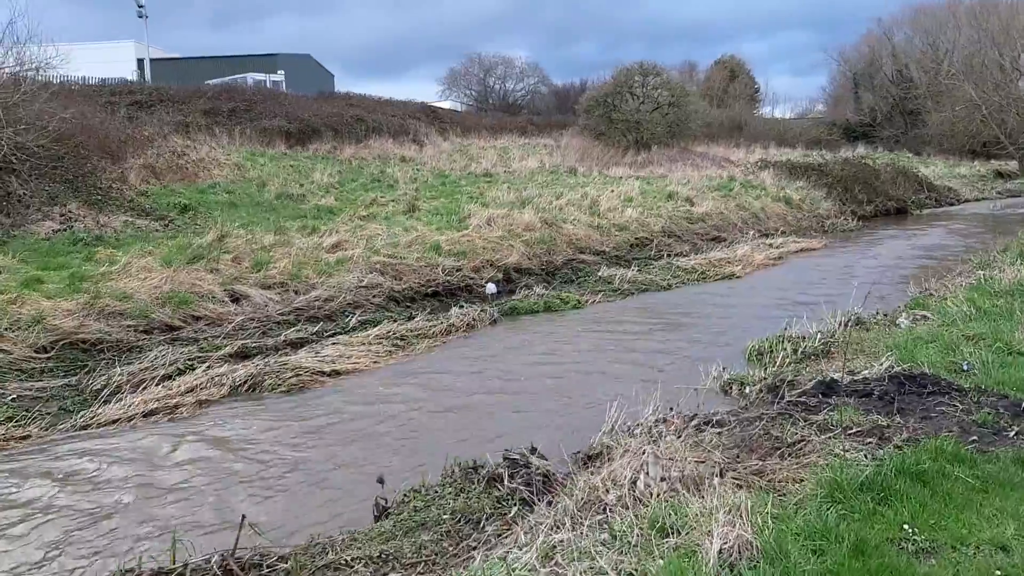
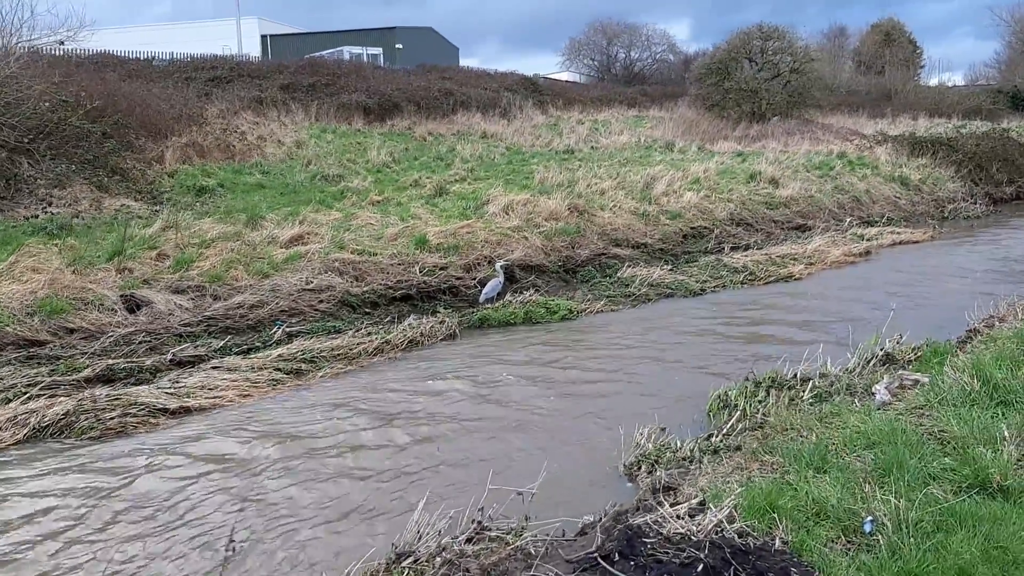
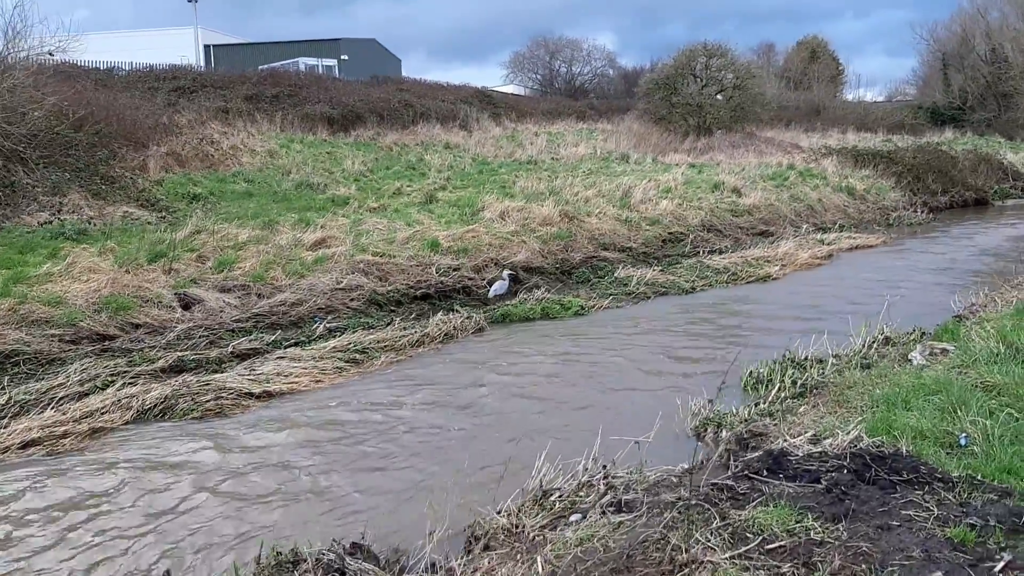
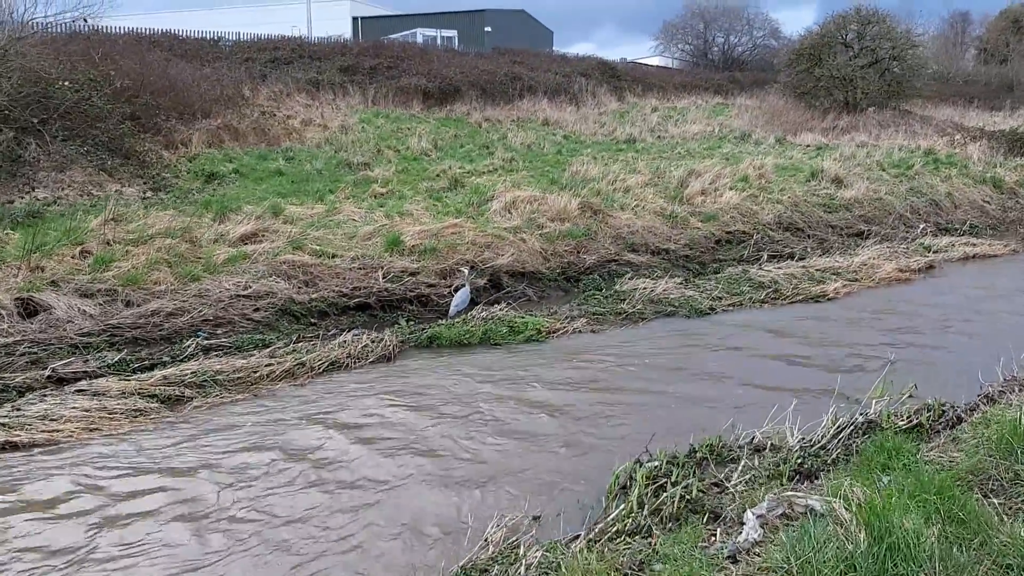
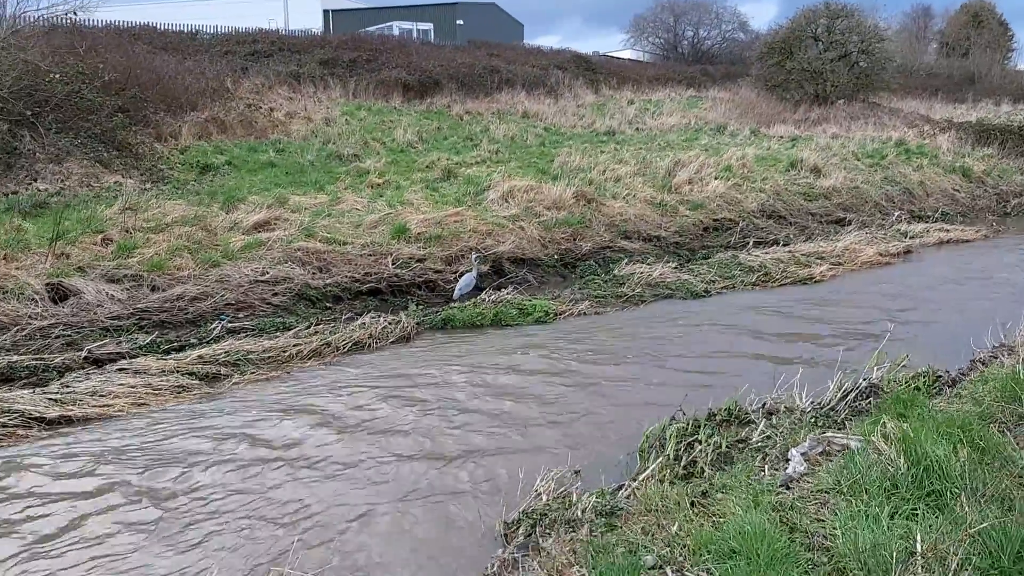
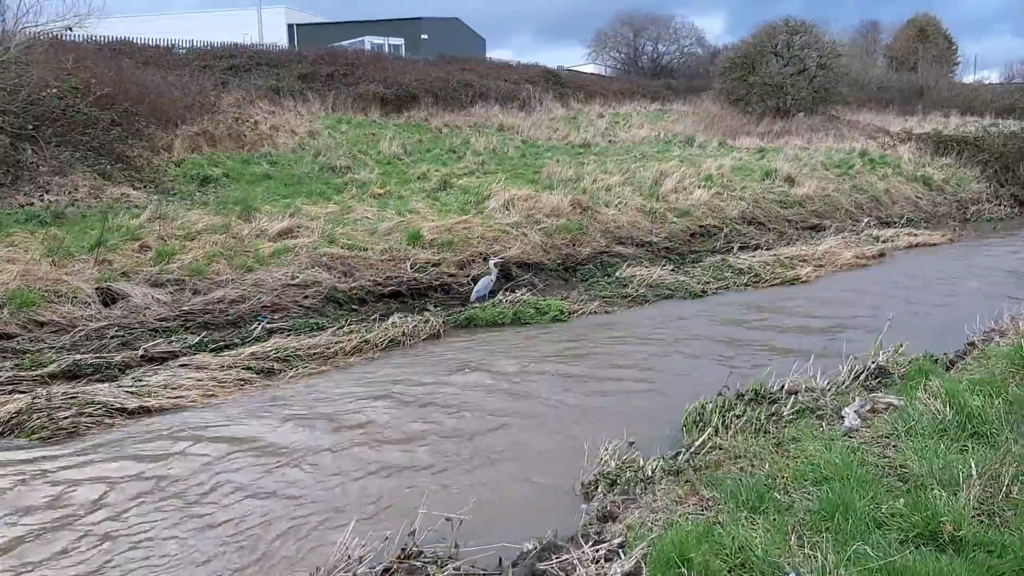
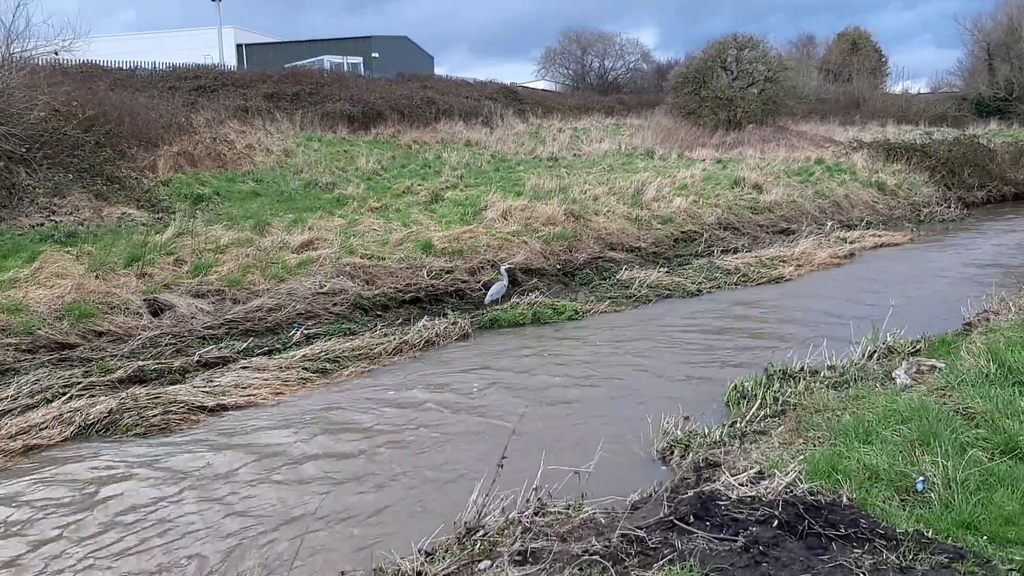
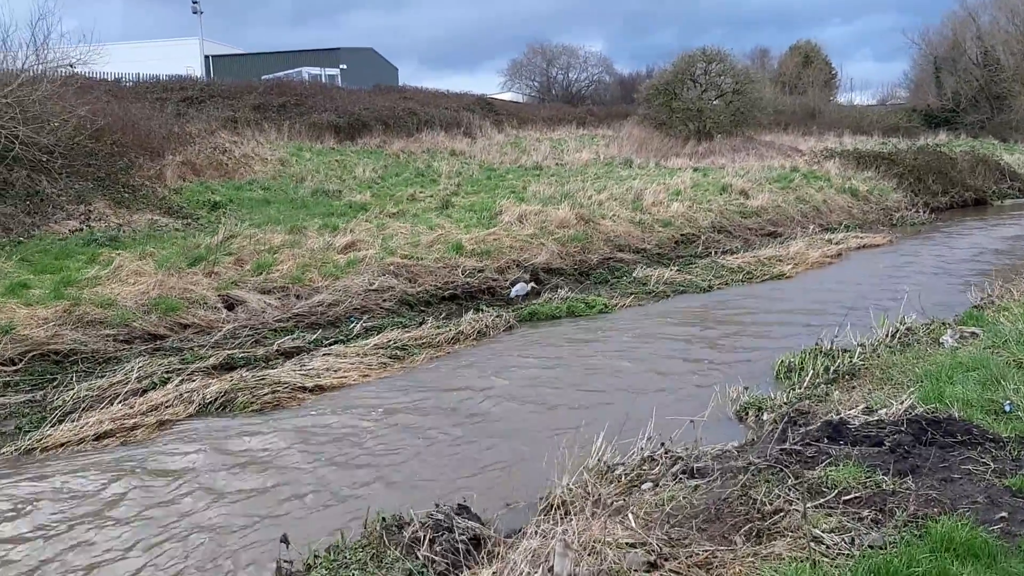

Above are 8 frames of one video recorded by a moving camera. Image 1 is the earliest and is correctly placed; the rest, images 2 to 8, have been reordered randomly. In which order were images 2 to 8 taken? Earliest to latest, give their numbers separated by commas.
8, 3, 7, 2, 6, 5, 4
